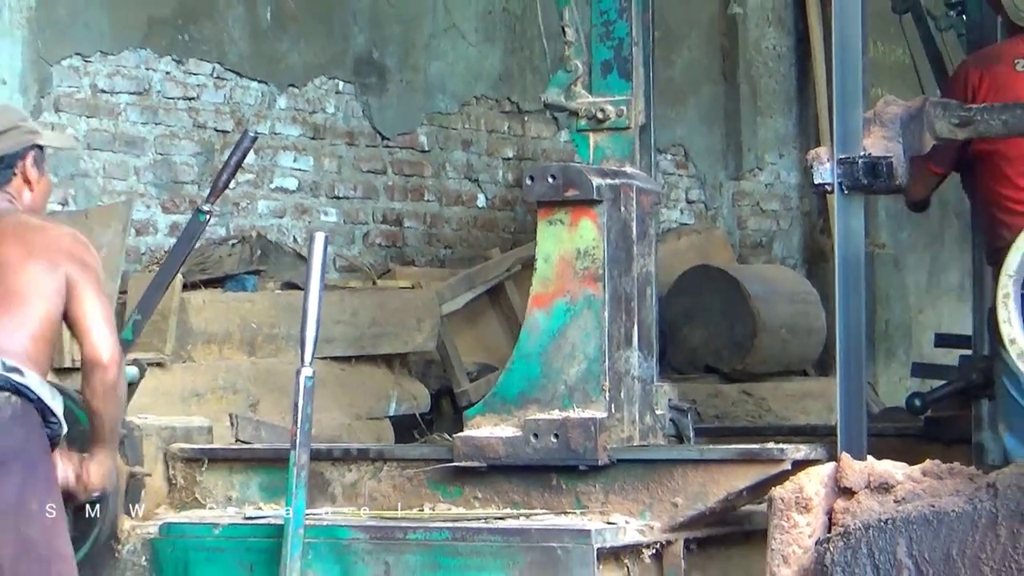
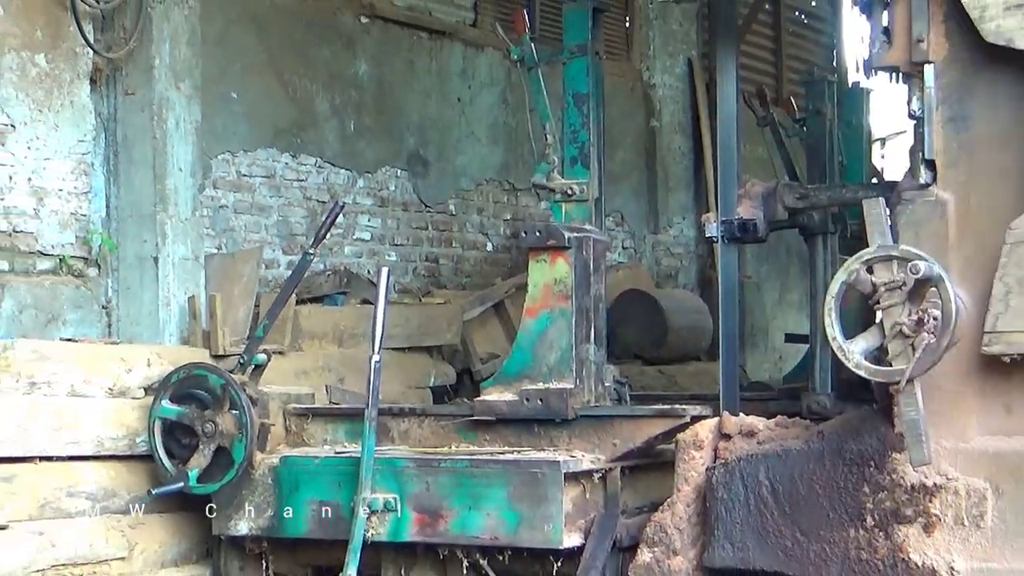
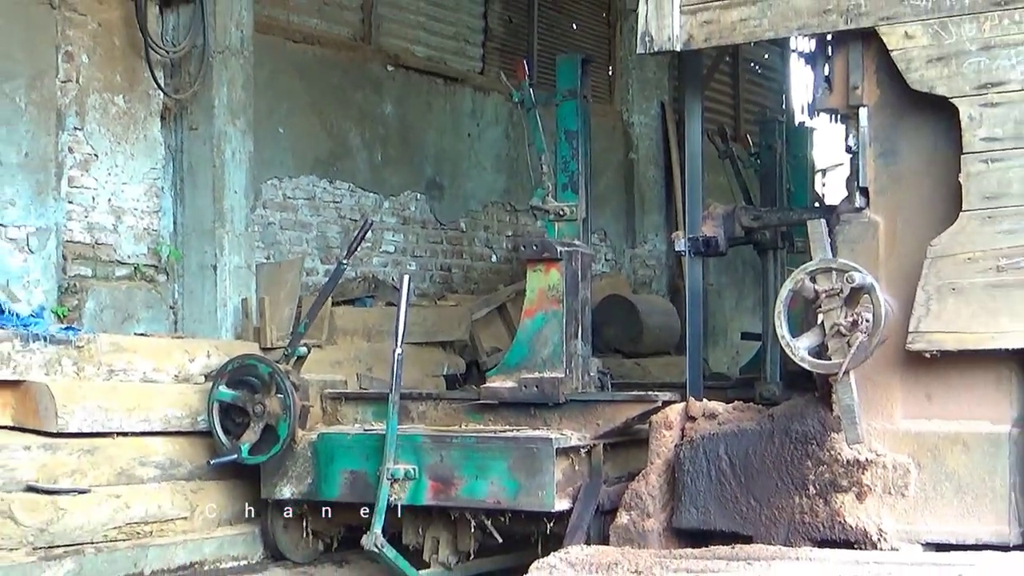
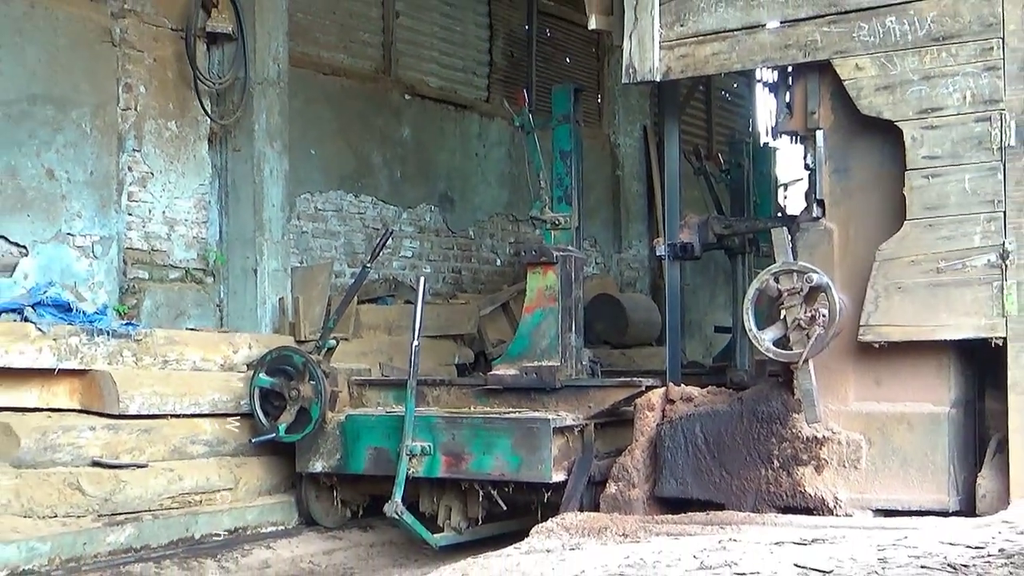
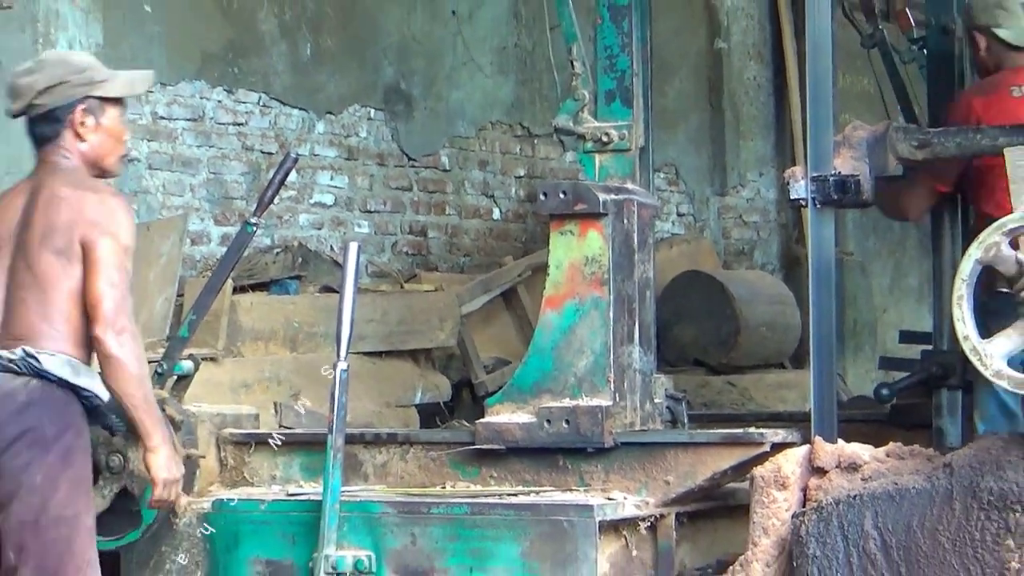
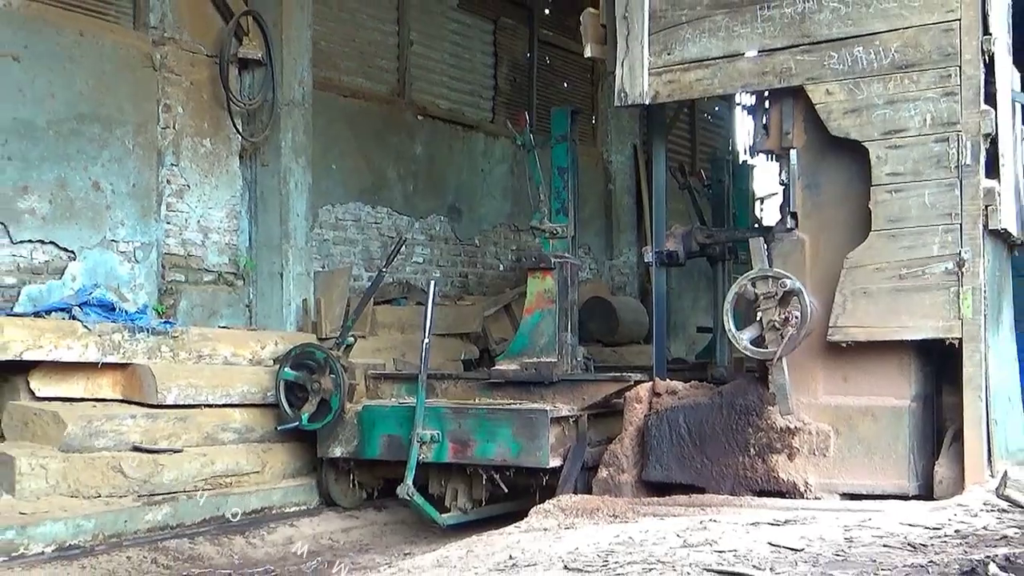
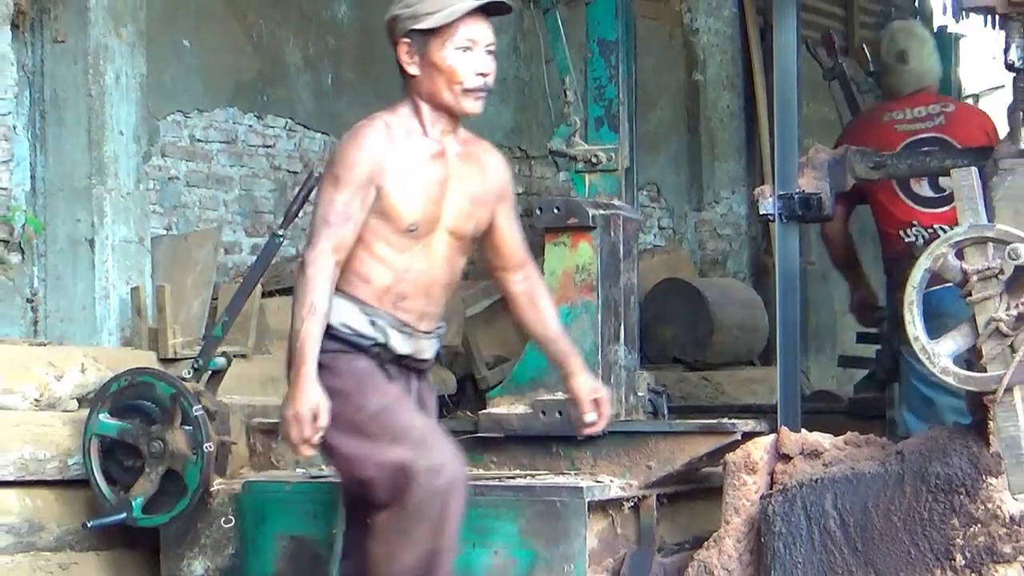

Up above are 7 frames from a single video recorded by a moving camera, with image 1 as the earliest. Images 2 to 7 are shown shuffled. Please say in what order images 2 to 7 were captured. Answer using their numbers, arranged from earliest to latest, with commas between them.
5, 7, 2, 3, 4, 6
